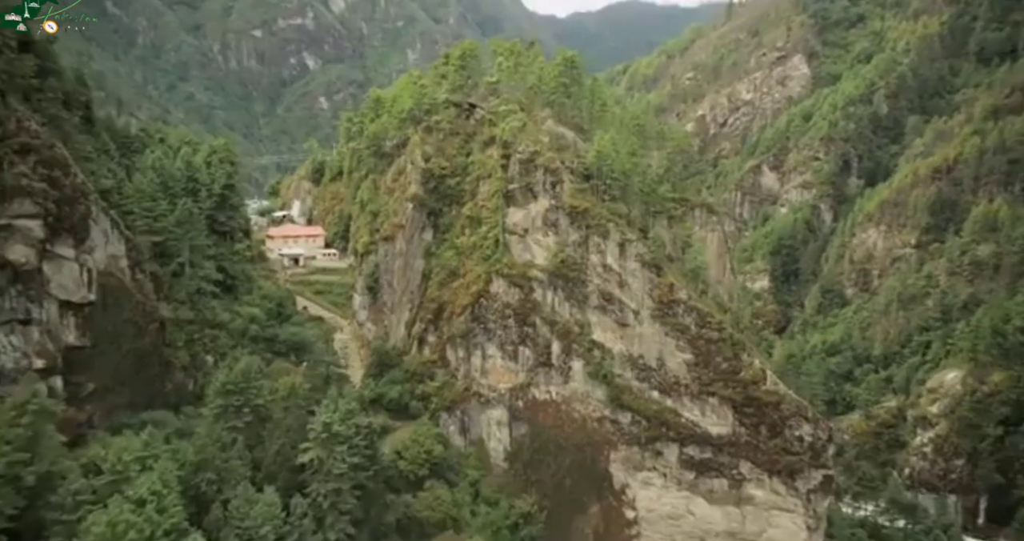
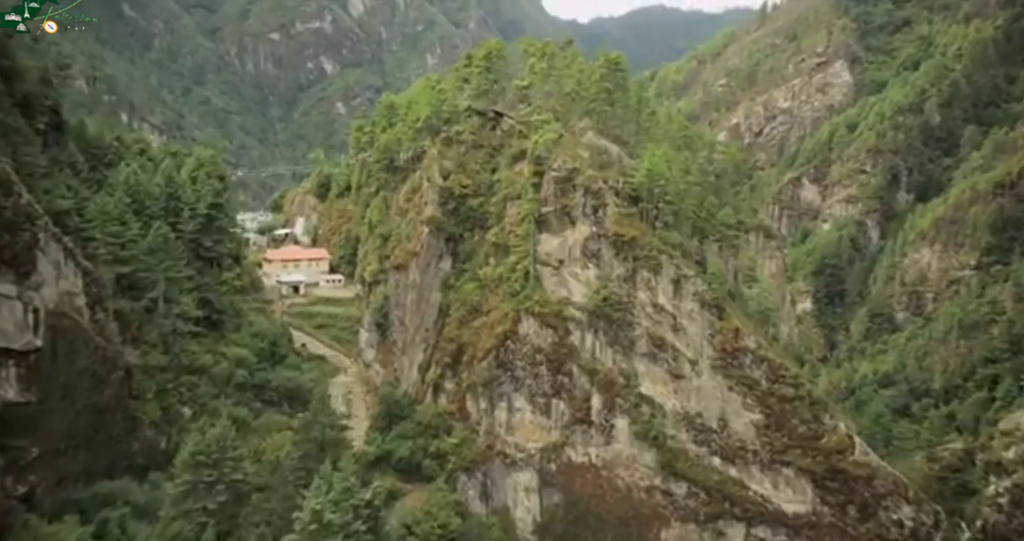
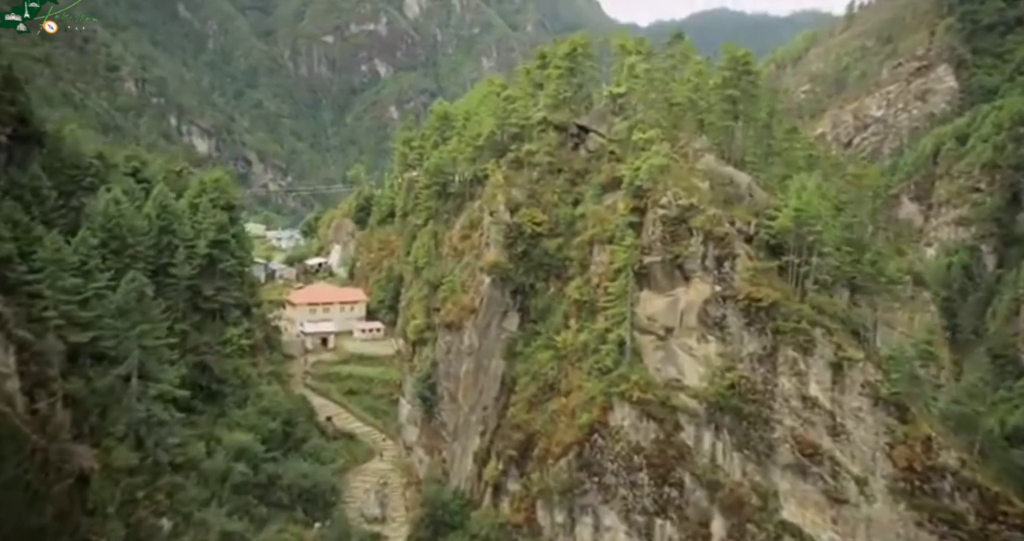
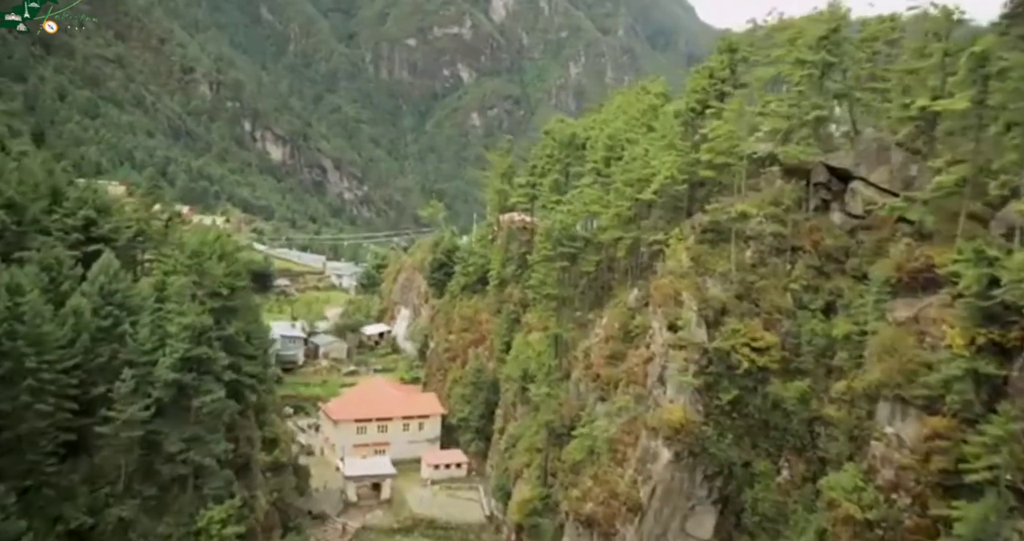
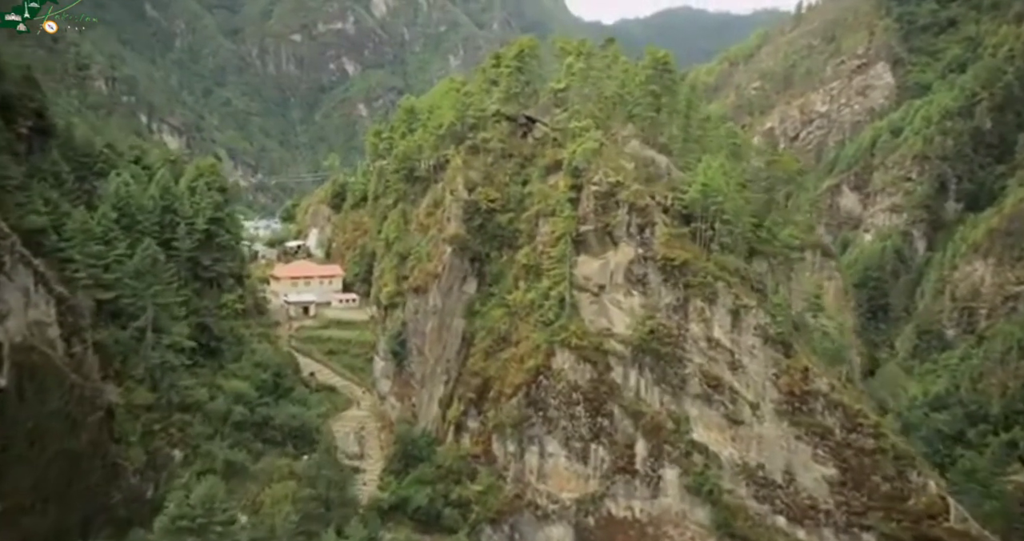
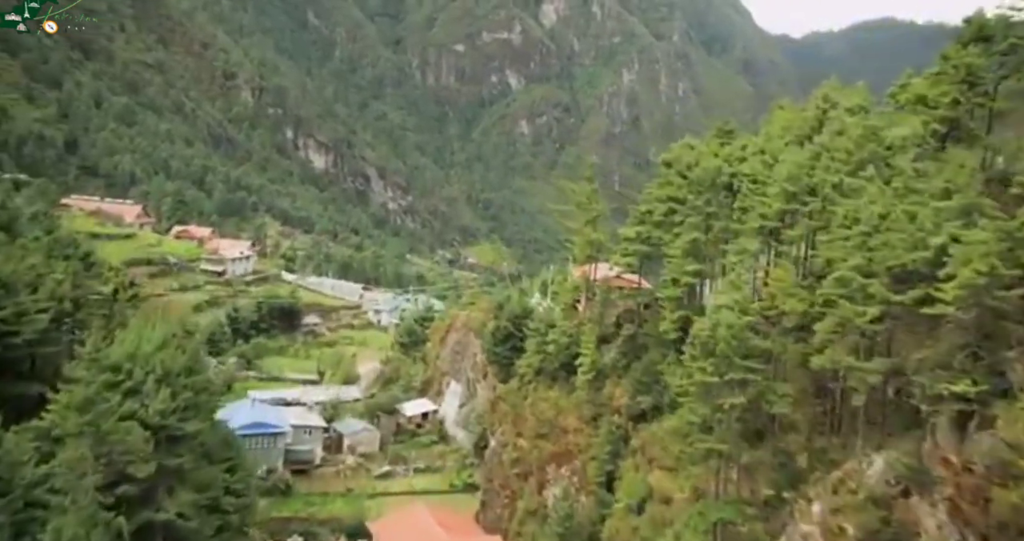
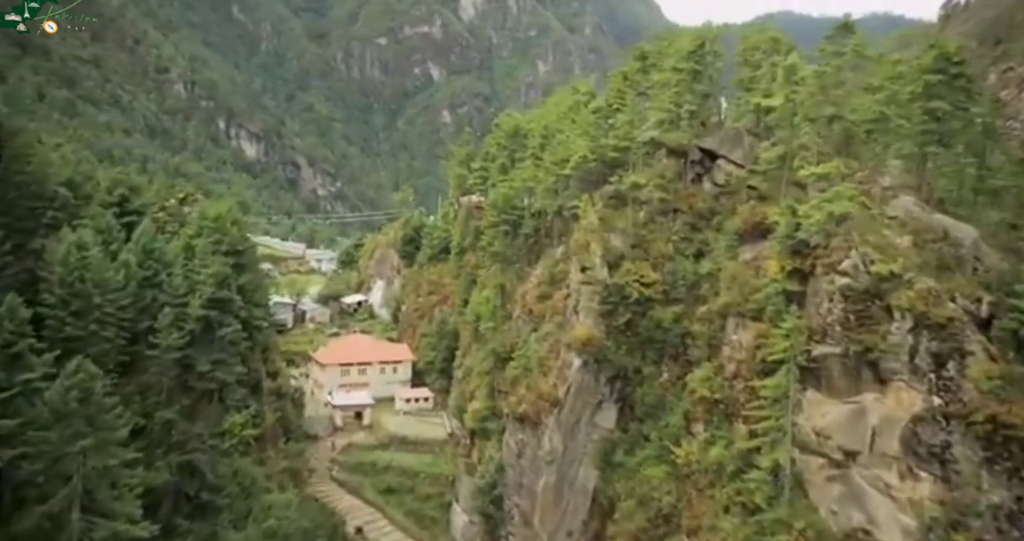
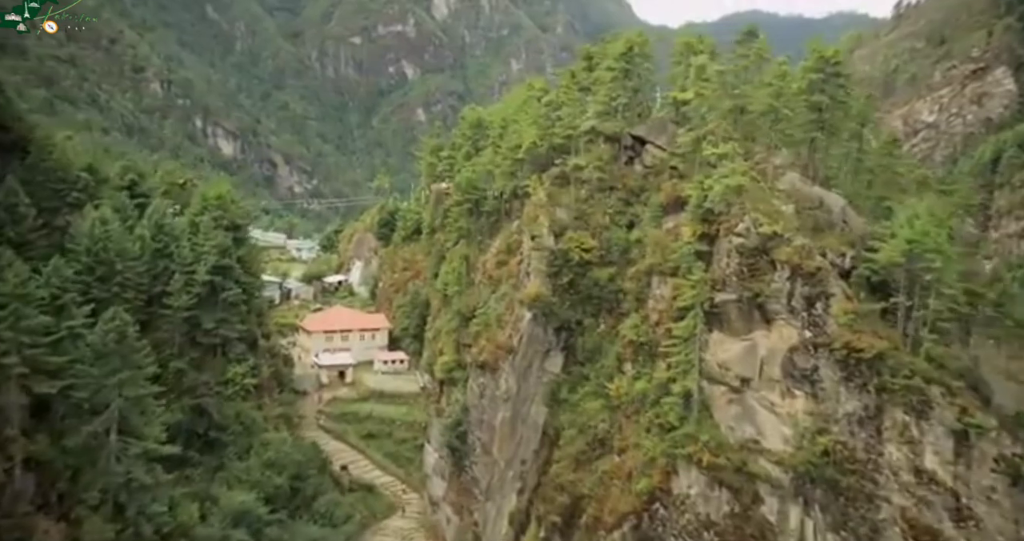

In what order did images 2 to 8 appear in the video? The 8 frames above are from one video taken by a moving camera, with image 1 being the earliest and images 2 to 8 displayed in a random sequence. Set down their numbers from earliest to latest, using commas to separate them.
2, 5, 3, 8, 7, 4, 6
